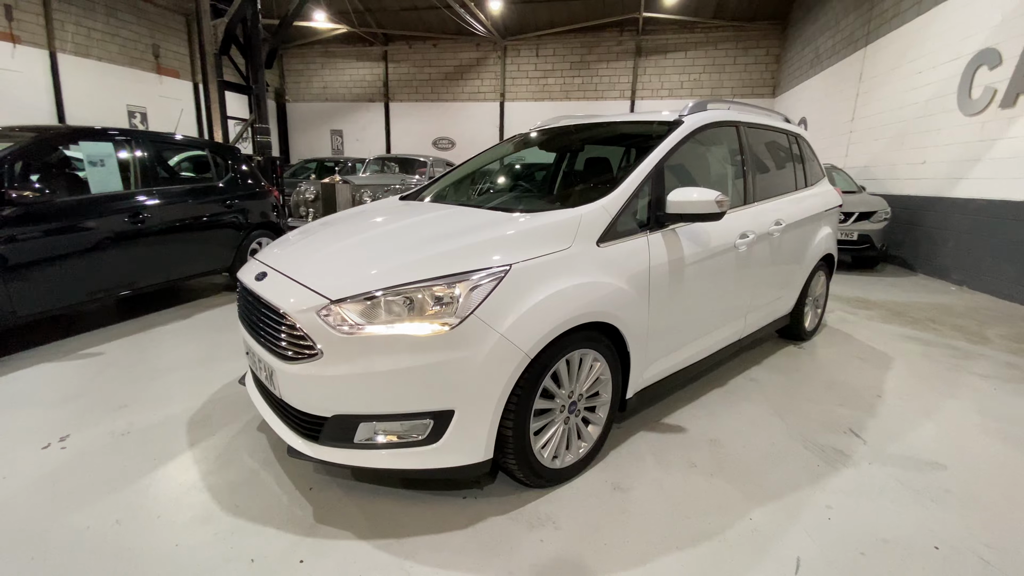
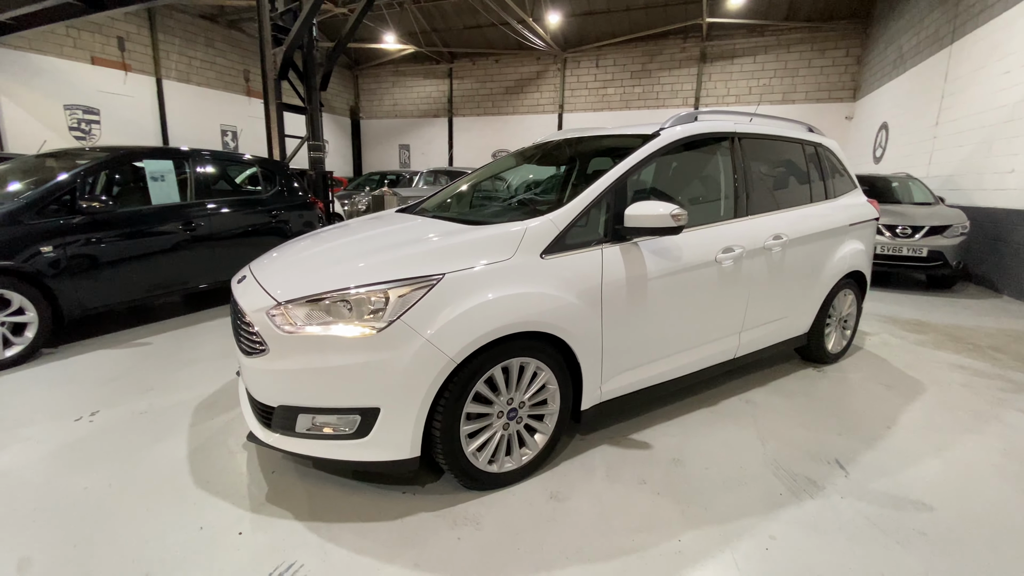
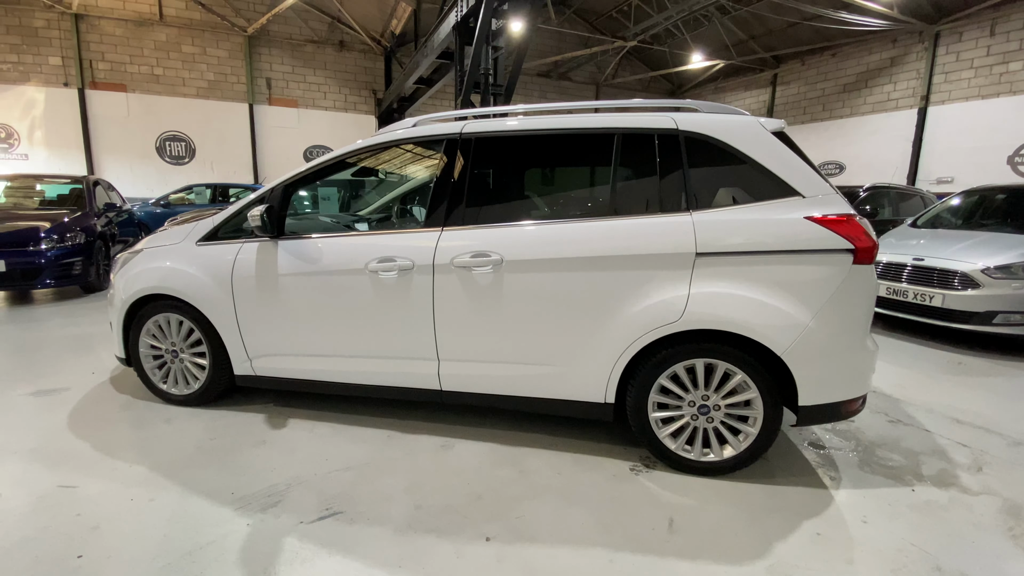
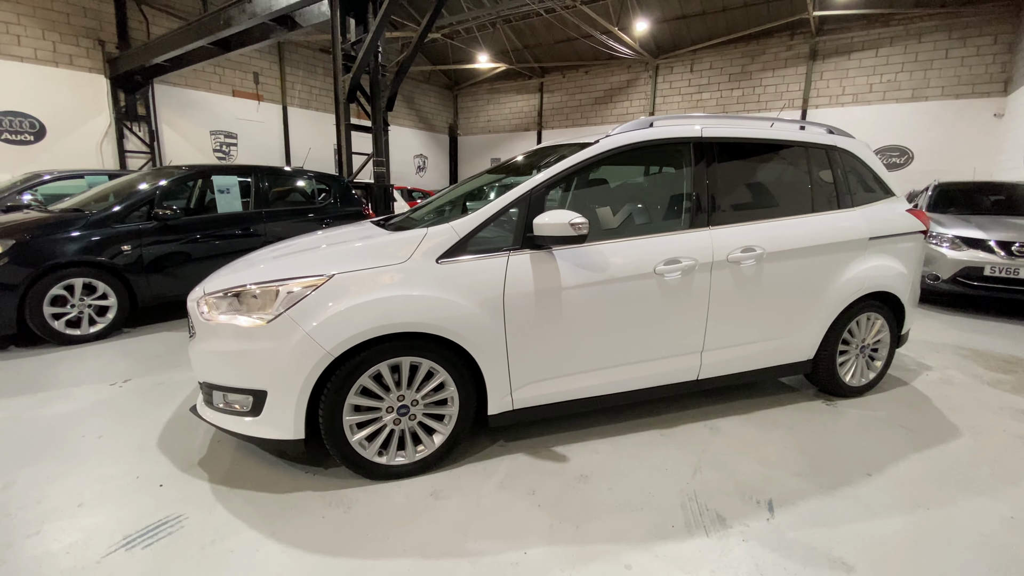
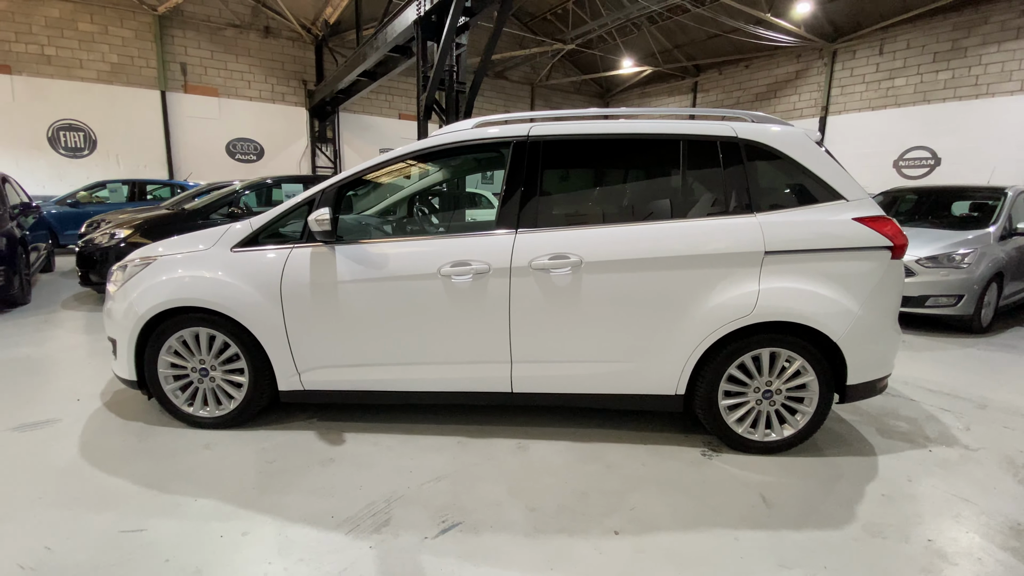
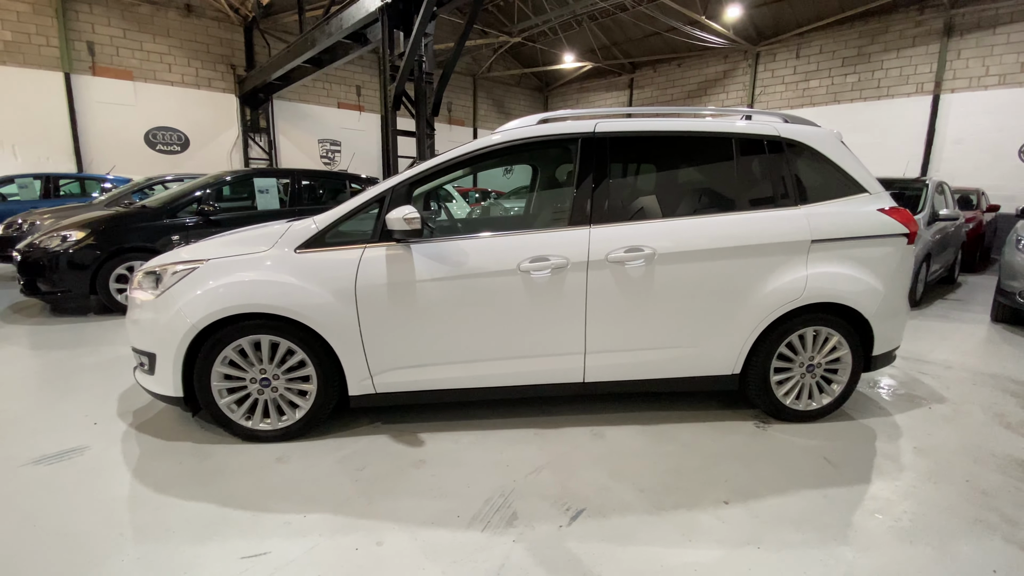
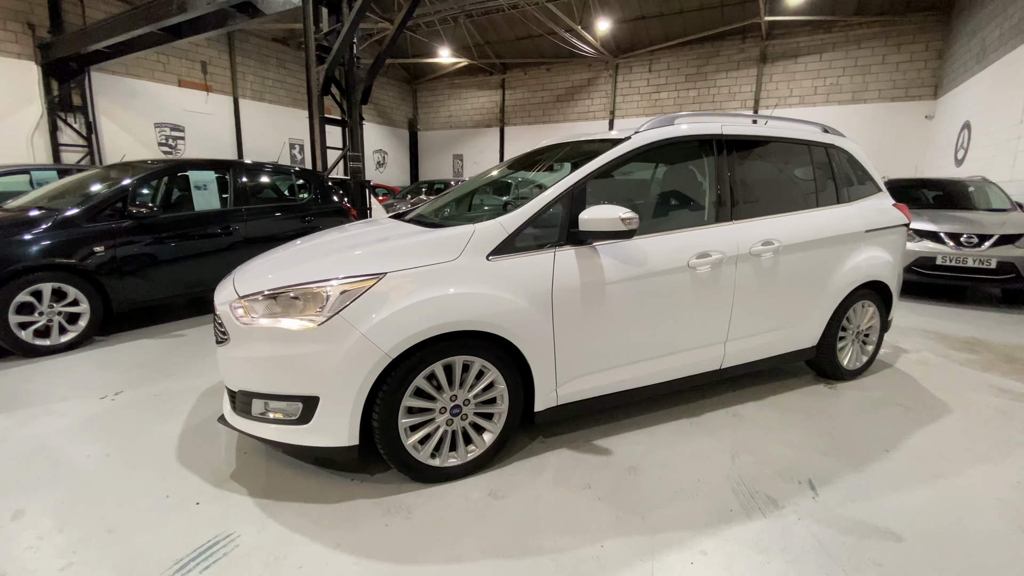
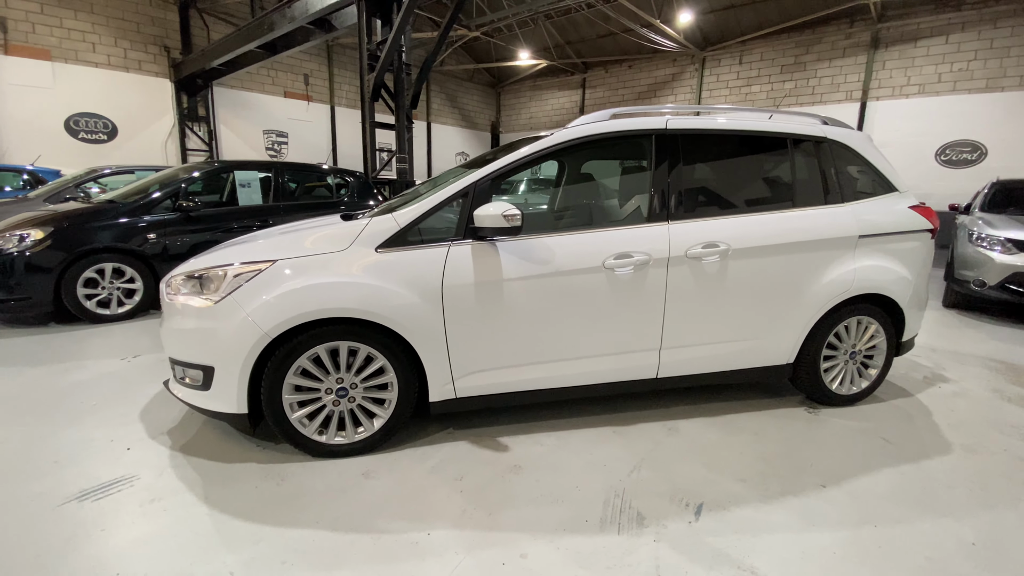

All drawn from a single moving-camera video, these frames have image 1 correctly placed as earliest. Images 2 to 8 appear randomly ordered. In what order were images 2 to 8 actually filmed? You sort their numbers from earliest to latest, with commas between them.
2, 7, 4, 8, 6, 5, 3
